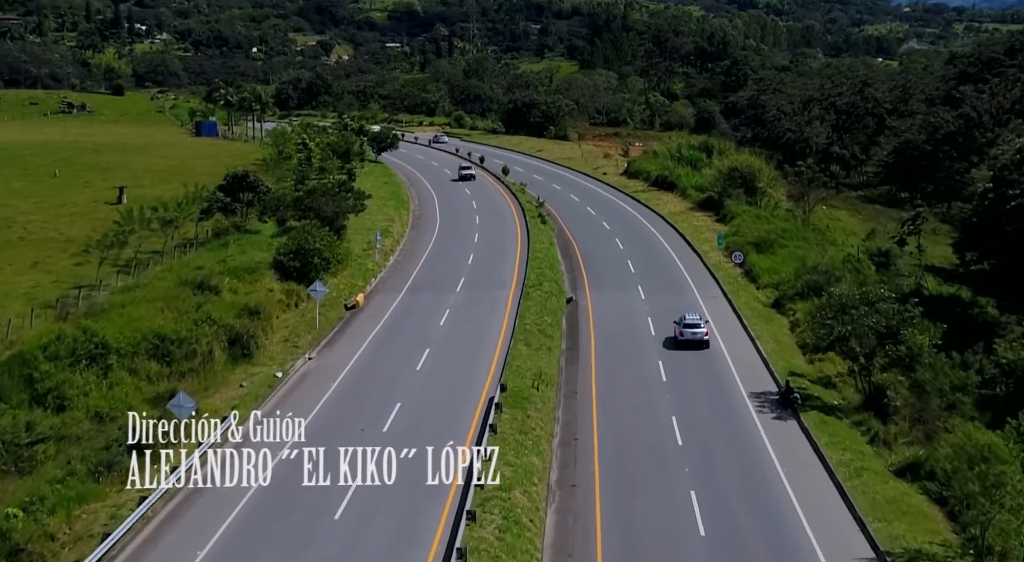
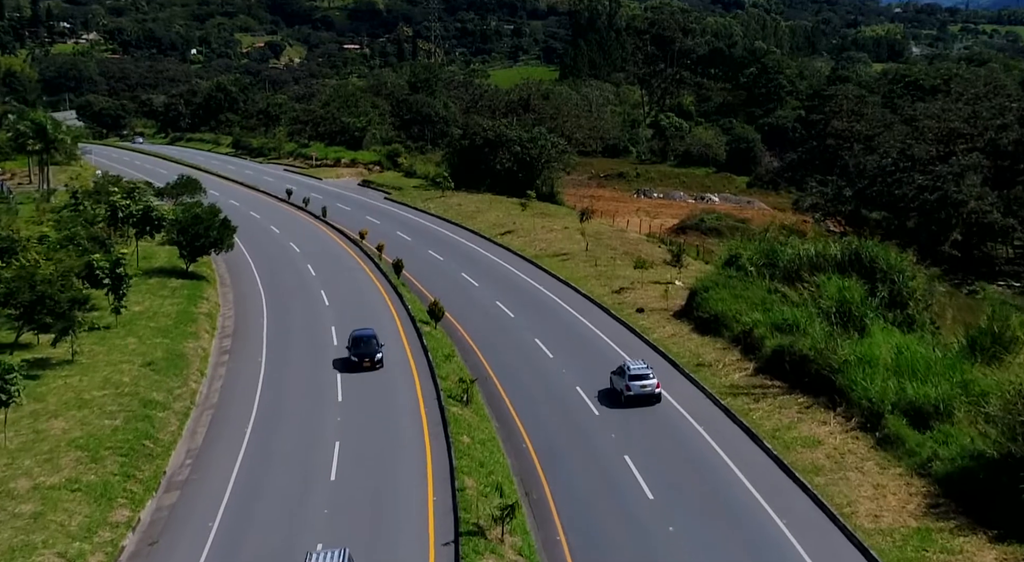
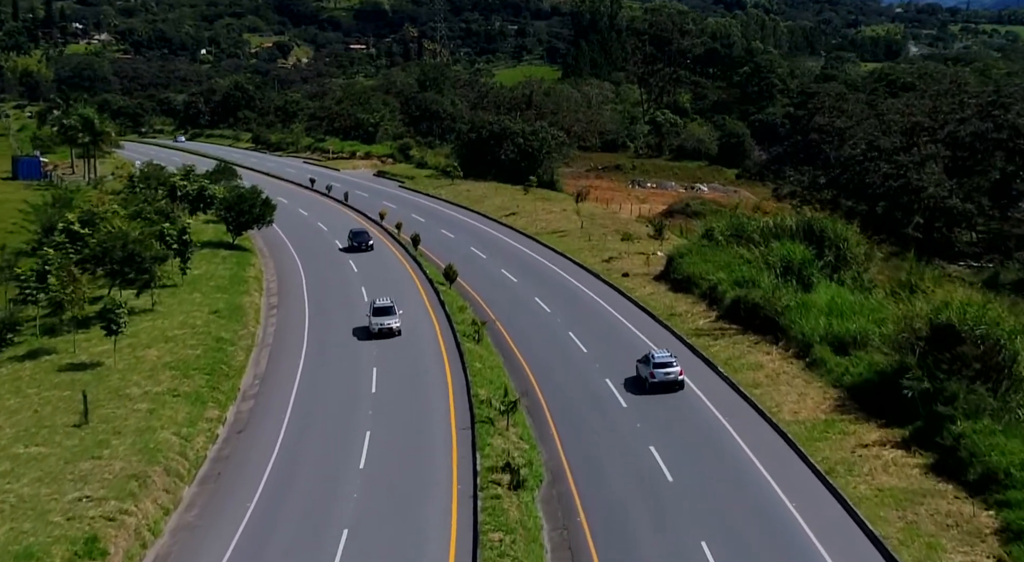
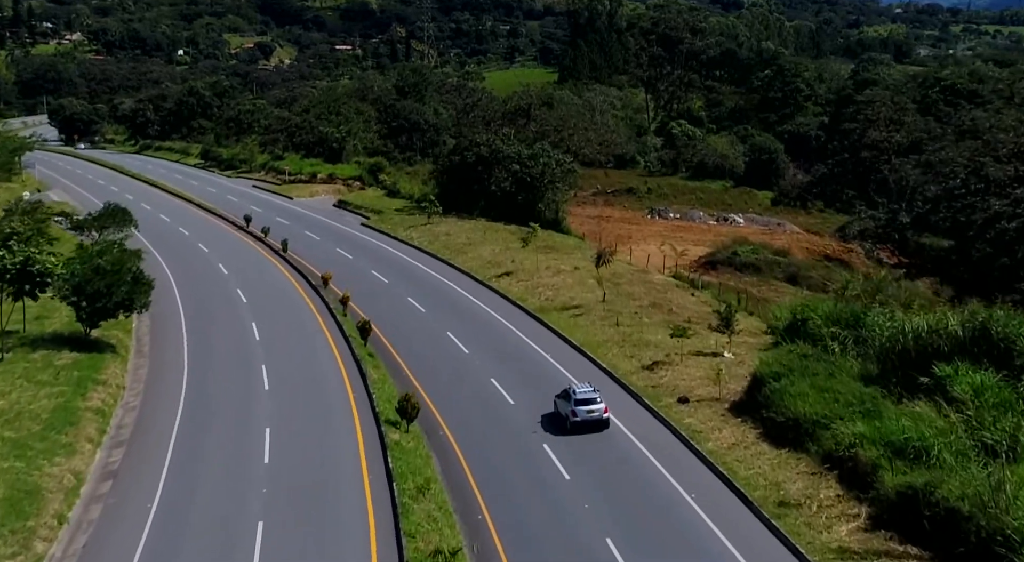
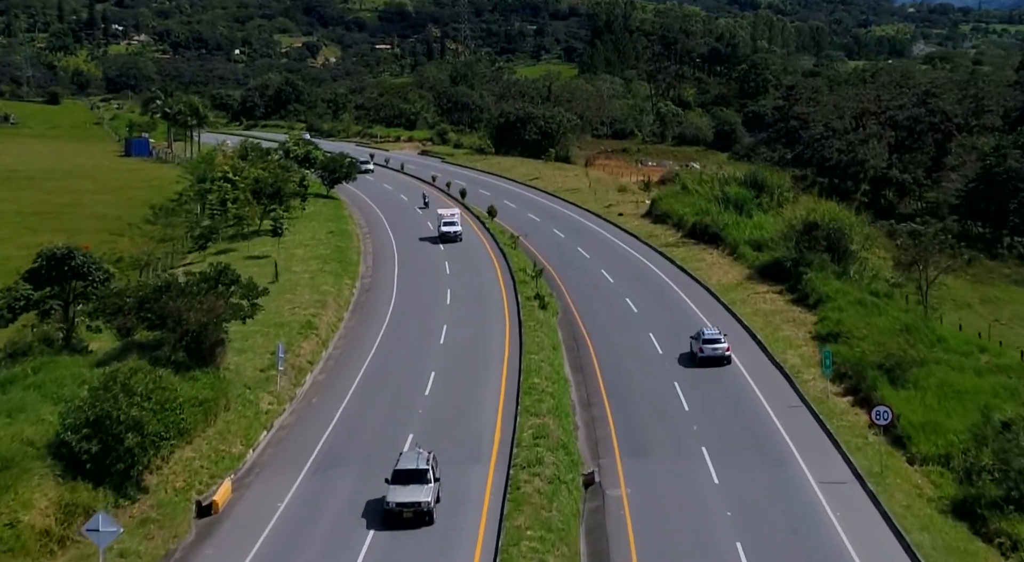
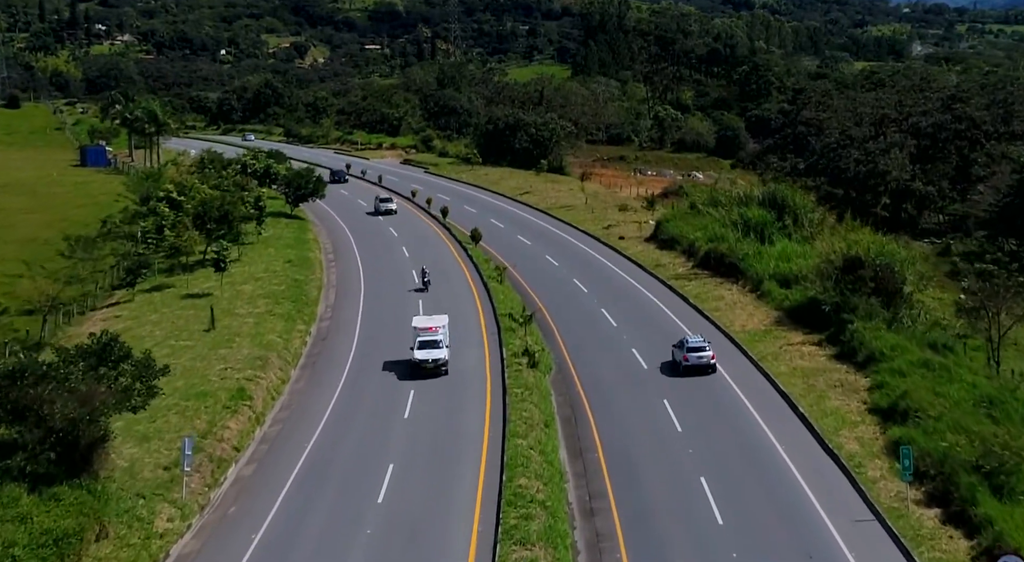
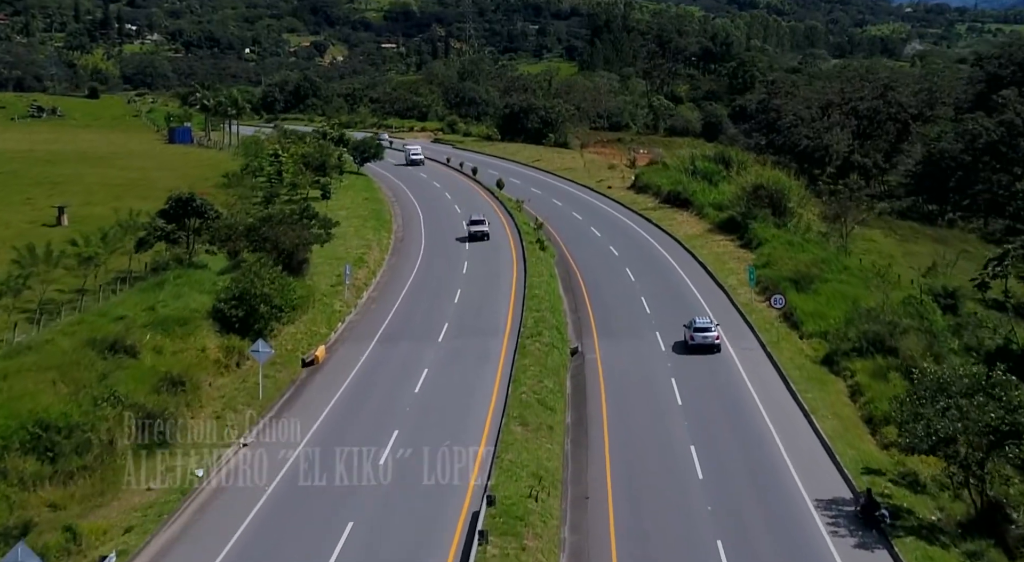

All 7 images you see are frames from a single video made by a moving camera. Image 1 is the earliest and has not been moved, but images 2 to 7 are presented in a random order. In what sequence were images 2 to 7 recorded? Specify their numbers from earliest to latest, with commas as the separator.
7, 5, 6, 3, 2, 4
